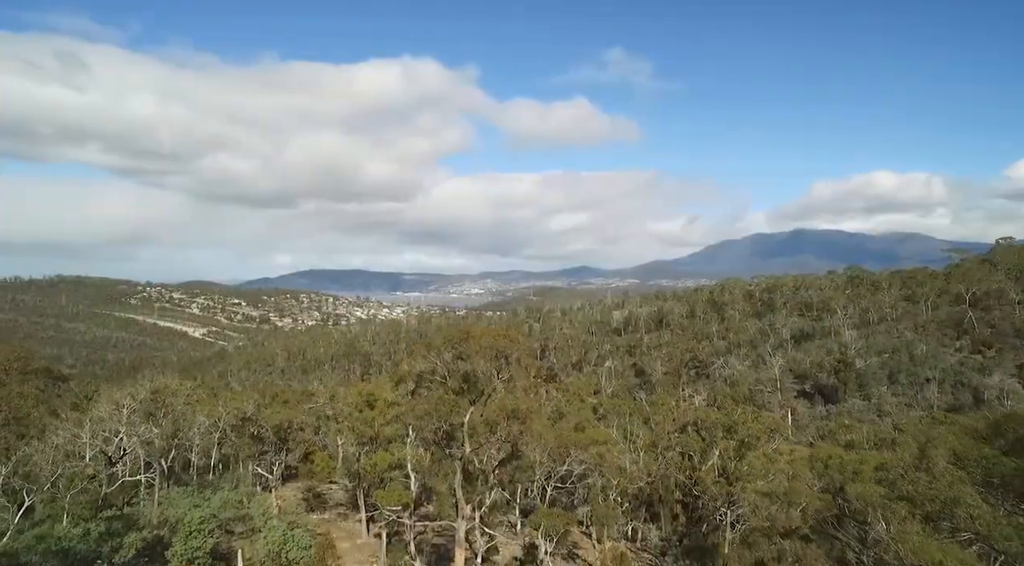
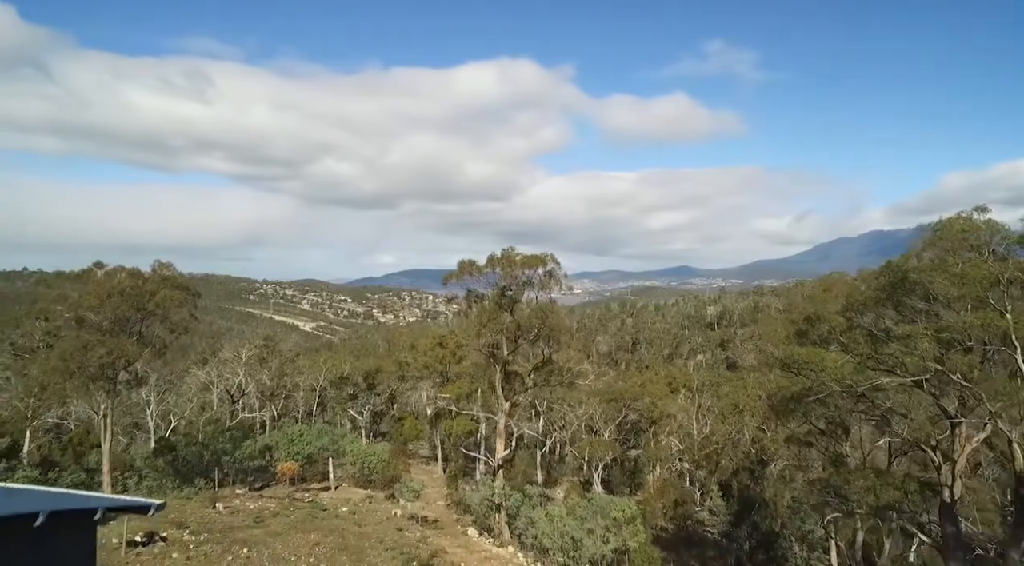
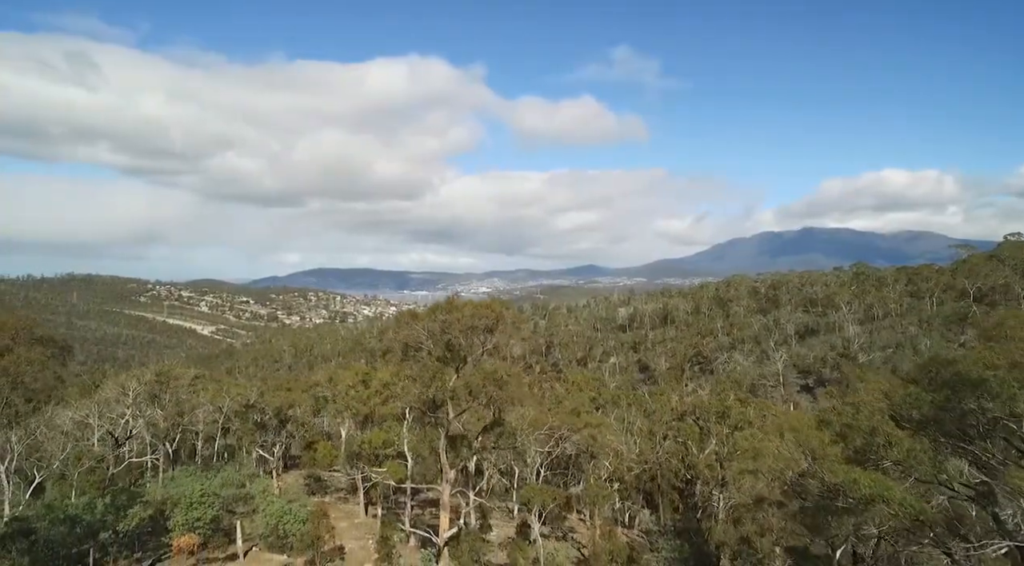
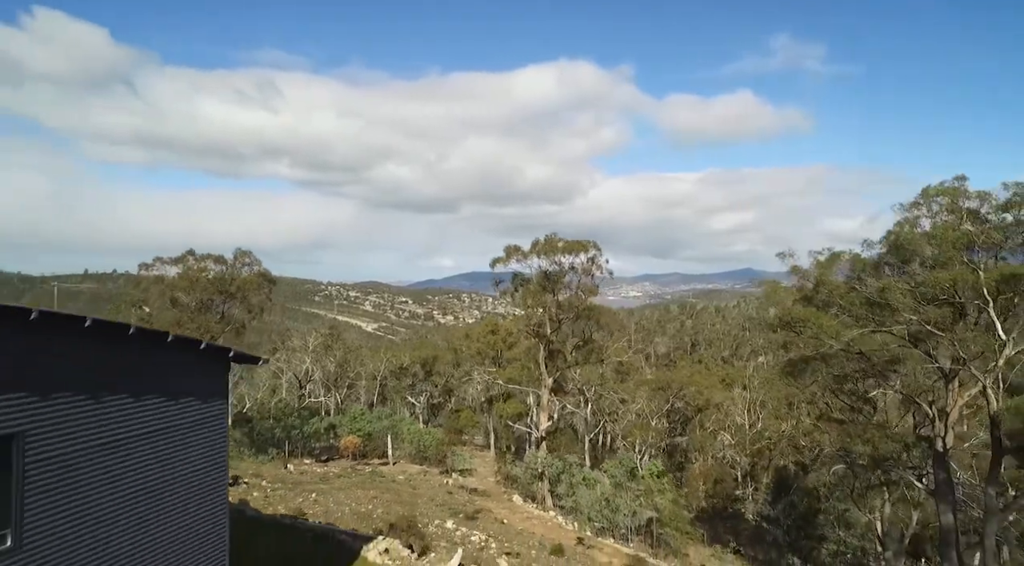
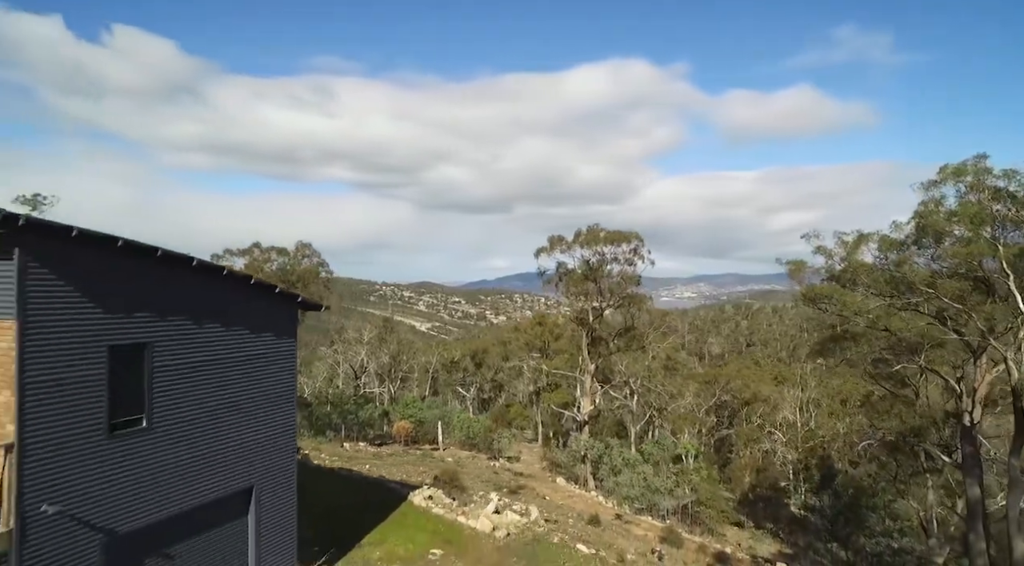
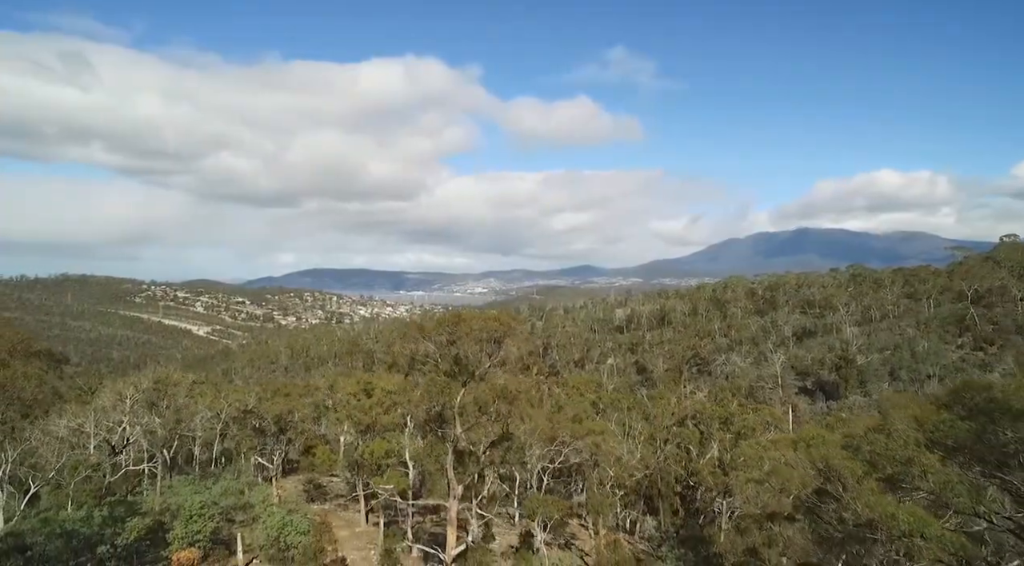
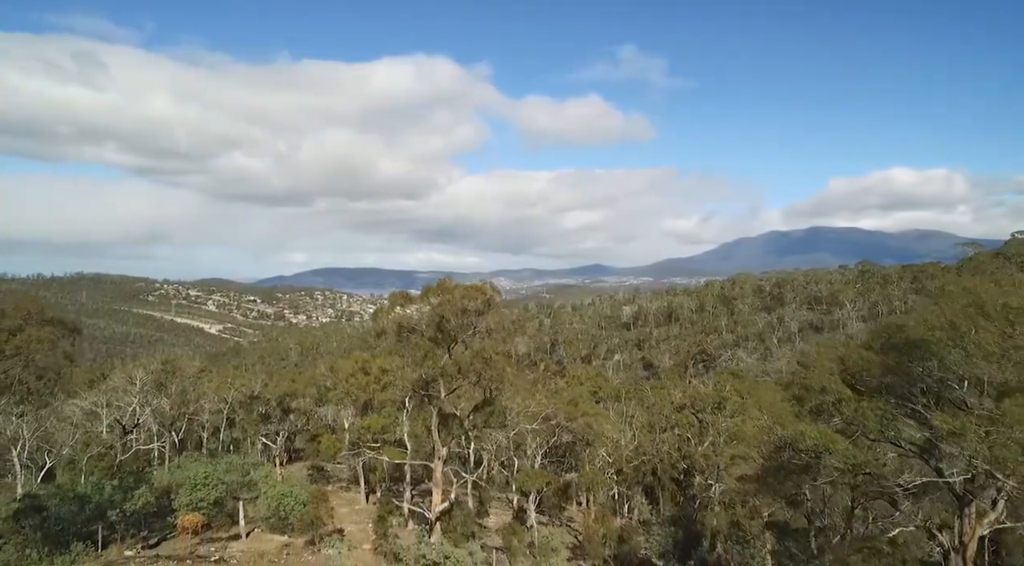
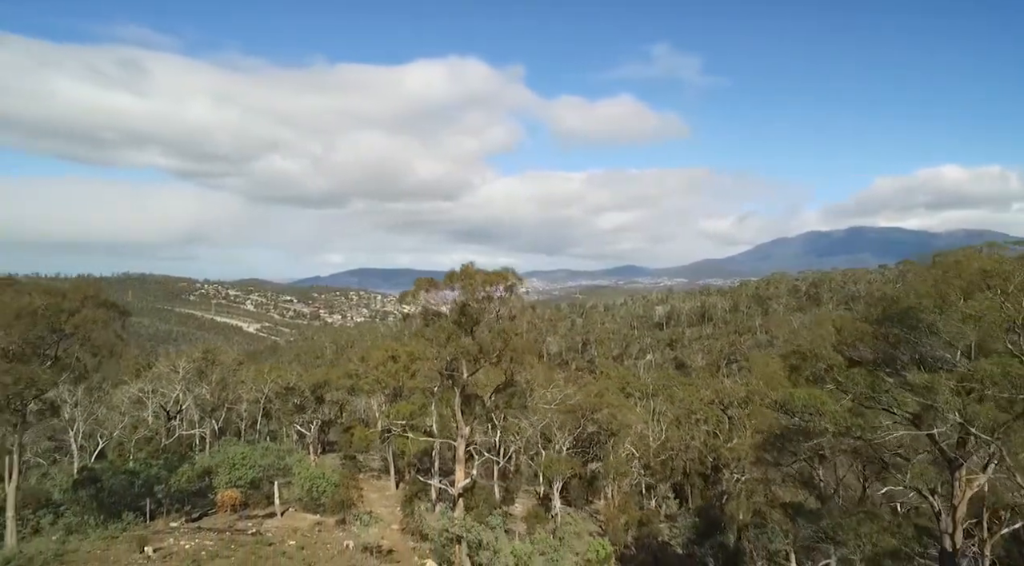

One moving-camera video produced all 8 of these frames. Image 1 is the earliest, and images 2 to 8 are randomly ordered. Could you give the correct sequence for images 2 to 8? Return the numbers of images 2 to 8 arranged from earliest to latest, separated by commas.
6, 3, 7, 8, 2, 4, 5
